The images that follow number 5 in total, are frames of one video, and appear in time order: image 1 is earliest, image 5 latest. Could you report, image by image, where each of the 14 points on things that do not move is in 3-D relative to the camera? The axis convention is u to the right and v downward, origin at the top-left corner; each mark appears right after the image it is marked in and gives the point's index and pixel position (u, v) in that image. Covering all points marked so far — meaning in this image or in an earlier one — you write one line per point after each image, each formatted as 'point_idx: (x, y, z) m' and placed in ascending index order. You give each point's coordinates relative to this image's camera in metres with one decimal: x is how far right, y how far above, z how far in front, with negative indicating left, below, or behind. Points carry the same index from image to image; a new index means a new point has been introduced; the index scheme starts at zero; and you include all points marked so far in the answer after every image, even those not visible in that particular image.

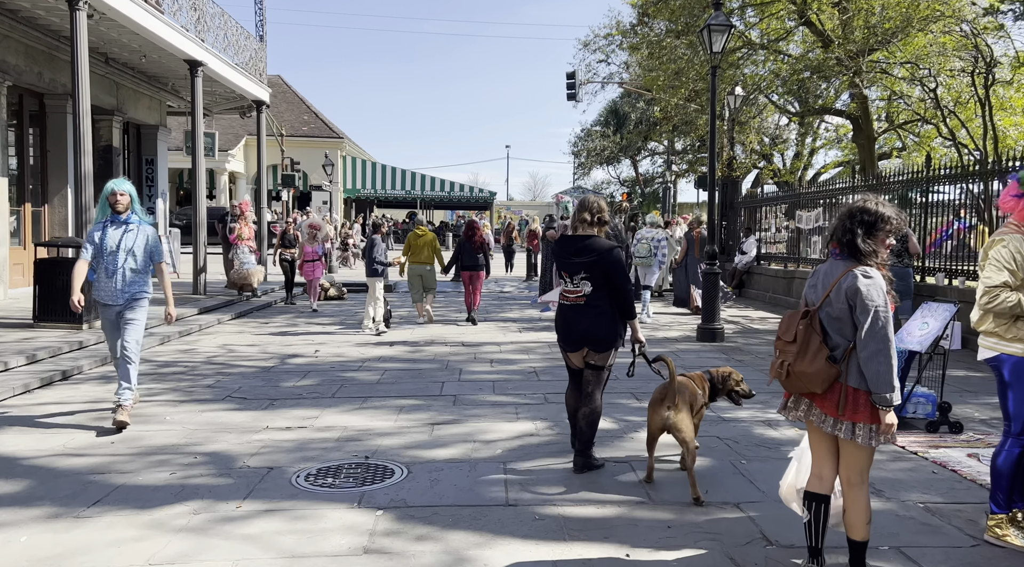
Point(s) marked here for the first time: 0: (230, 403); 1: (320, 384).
0: (-2.4, -1.0, +7.3) m
1: (-1.8, -0.9, +8.1) m
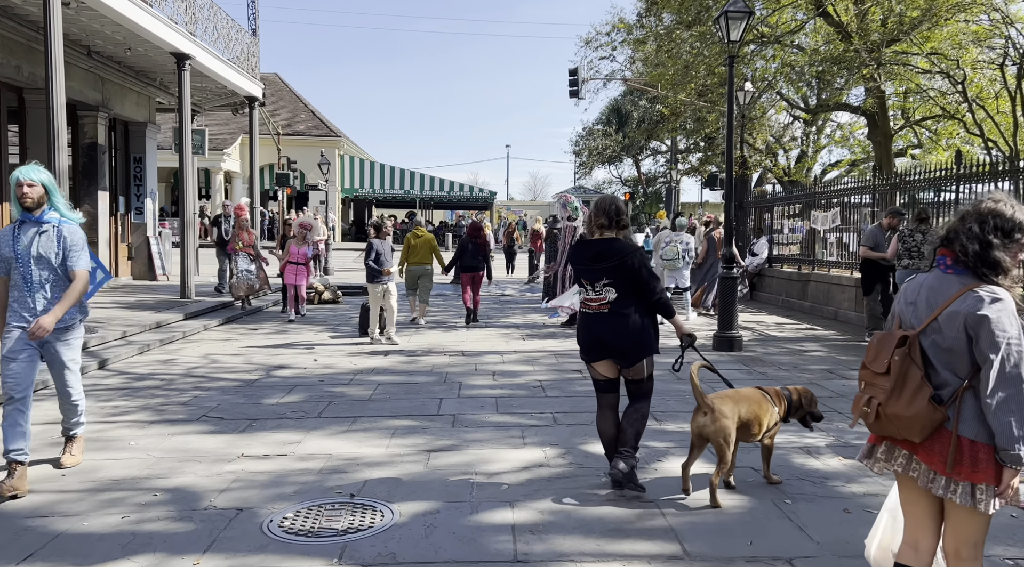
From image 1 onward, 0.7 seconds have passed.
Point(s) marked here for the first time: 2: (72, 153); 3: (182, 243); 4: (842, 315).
0: (-2.3, -1.1, +6.6) m
1: (-1.7, -1.0, +7.4) m
2: (-8.4, +2.5, +16.6) m
3: (-5.8, +0.7, +15.3) m
4: (+5.2, -0.5, +13.8) m
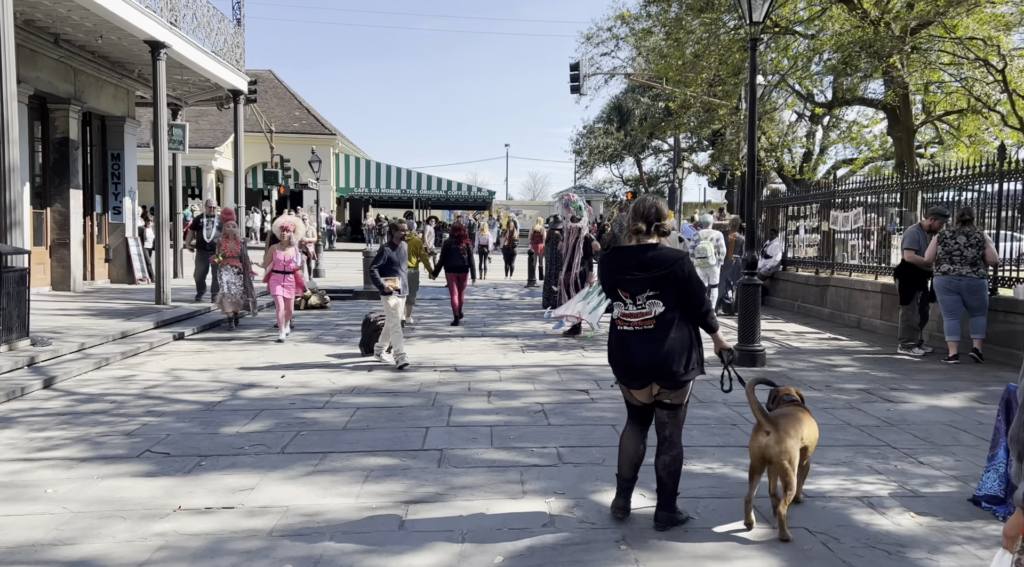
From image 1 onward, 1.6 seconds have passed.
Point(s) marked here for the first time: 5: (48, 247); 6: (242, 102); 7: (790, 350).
0: (-2.3, -1.1, +5.6) m
1: (-1.8, -1.1, +6.4) m
2: (-8.4, +2.4, +15.6) m
3: (-5.8, +0.6, +14.3) m
4: (+5.2, -0.6, +12.8) m
5: (-8.4, +0.7, +15.7) m
6: (-6.1, +4.1, +19.5) m
7: (+3.3, -0.8, +10.3) m
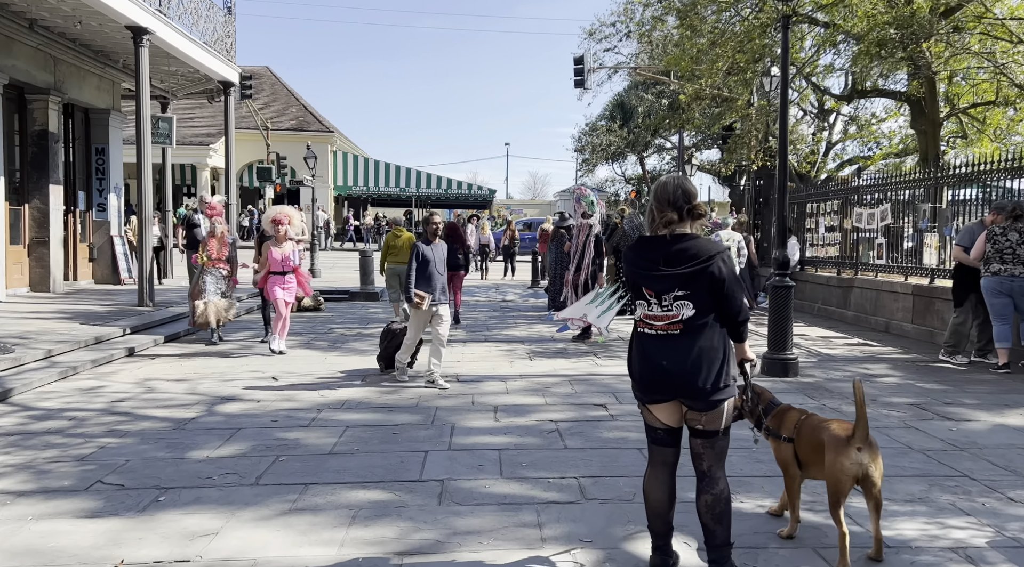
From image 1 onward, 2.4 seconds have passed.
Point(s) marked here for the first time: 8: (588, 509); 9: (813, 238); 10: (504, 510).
0: (-2.3, -1.1, +4.7) m
1: (-1.7, -1.1, +5.6) m
2: (-8.4, +2.4, +14.8) m
3: (-5.8, +0.6, +13.5) m
4: (+5.3, -0.6, +12.0) m
5: (-8.3, +0.7, +14.8) m
6: (-6.0, +4.1, +18.7) m
7: (+3.4, -0.8, +9.4) m
8: (+0.4, -1.1, +4.4) m
9: (+5.4, +0.8, +15.6) m
10: (0.0, -1.1, +4.4) m
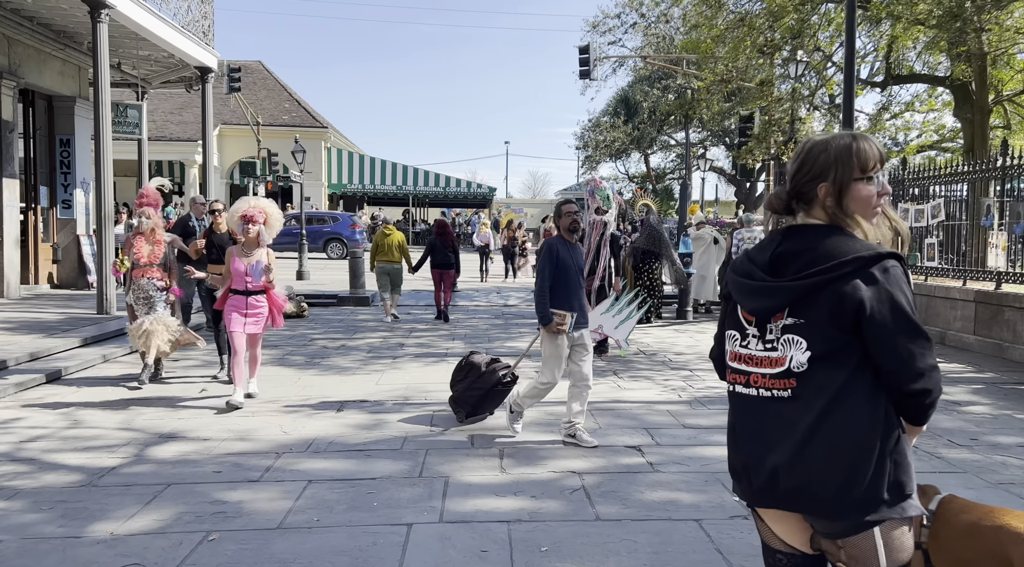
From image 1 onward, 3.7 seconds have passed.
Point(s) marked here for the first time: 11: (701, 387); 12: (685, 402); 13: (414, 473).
0: (-2.2, -1.2, +3.3) m
1: (-1.6, -1.2, +4.1) m
2: (-8.3, +2.3, +13.3) m
3: (-5.7, +0.6, +12.1) m
4: (+5.3, -0.7, +10.6) m
5: (-8.2, +0.6, +13.4) m
6: (-5.9, +4.0, +17.2) m
7: (+3.4, -0.9, +8.0) m
8: (+0.4, -1.2, +2.9) m
9: (+5.4, +0.7, +14.2) m
10: (0.0, -1.2, +2.9) m
11: (+1.7, -0.9, +7.6) m
12: (+1.4, -1.0, +6.9) m
13: (-0.6, -1.1, +5.0) m
